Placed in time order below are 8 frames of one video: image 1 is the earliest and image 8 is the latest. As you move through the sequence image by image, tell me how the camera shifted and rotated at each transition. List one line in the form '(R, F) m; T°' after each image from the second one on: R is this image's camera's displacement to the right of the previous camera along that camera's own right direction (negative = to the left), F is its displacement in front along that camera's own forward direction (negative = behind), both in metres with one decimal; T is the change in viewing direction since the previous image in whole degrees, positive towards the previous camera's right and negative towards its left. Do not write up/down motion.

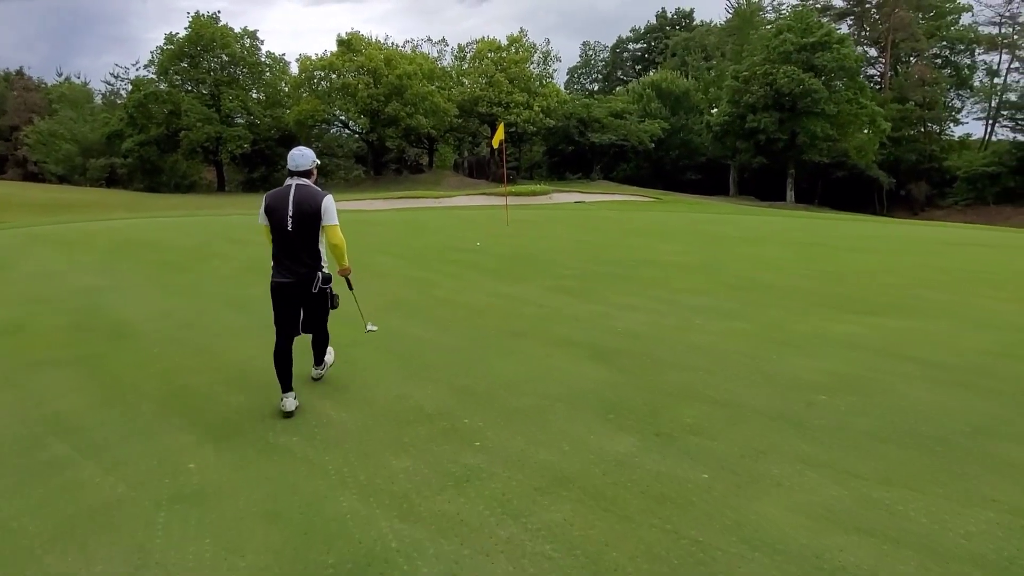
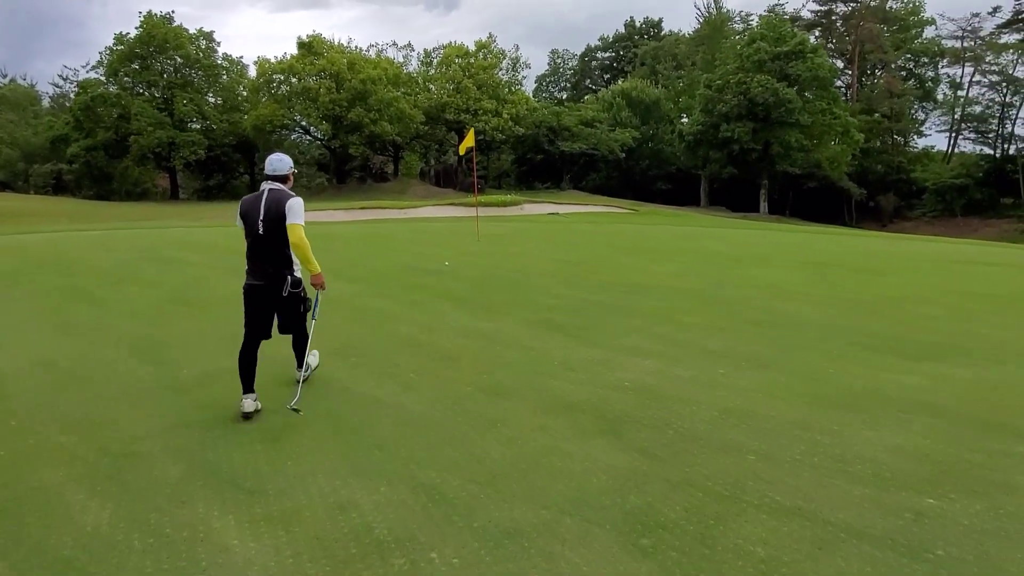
(-0.1, +1.4) m; +3°
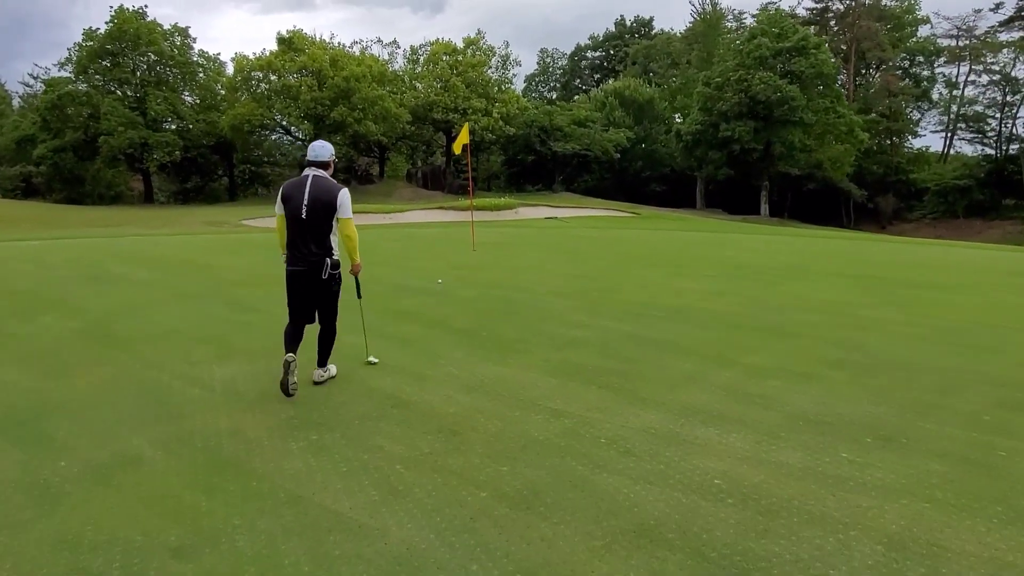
(-0.2, +1.8) m; +1°
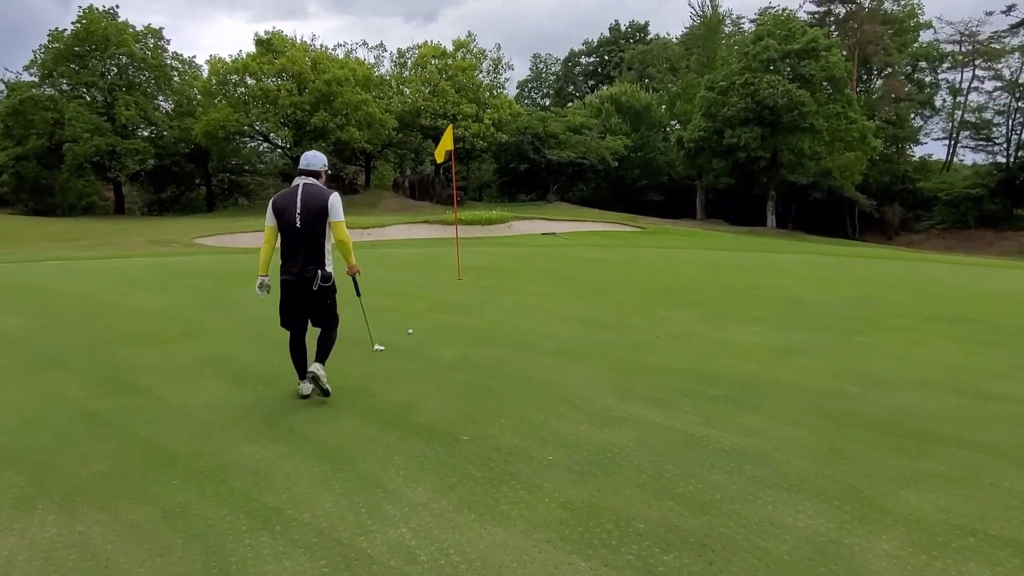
(0.0, +2.3) m; +1°
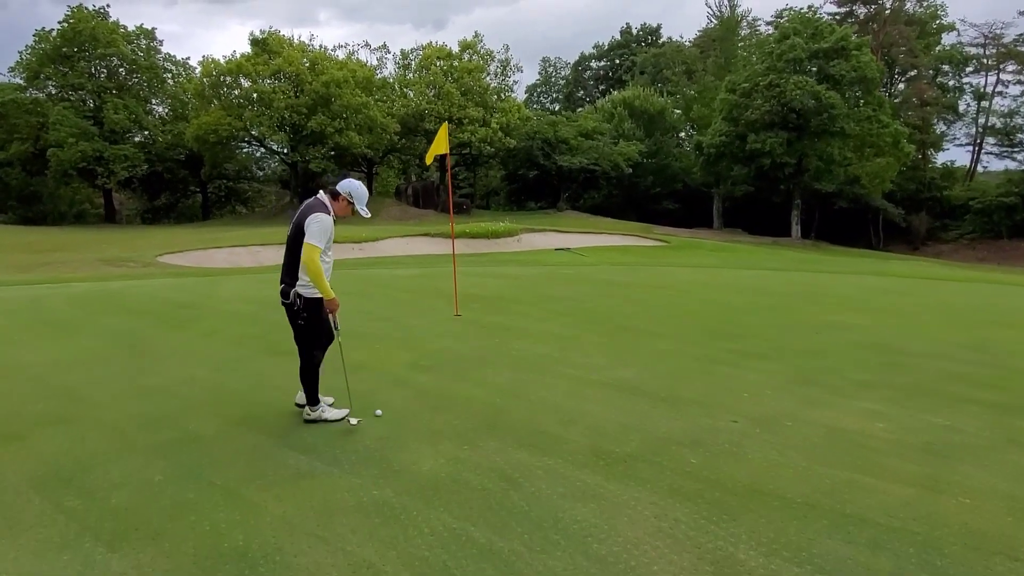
(0.0, +2.2) m; -1°
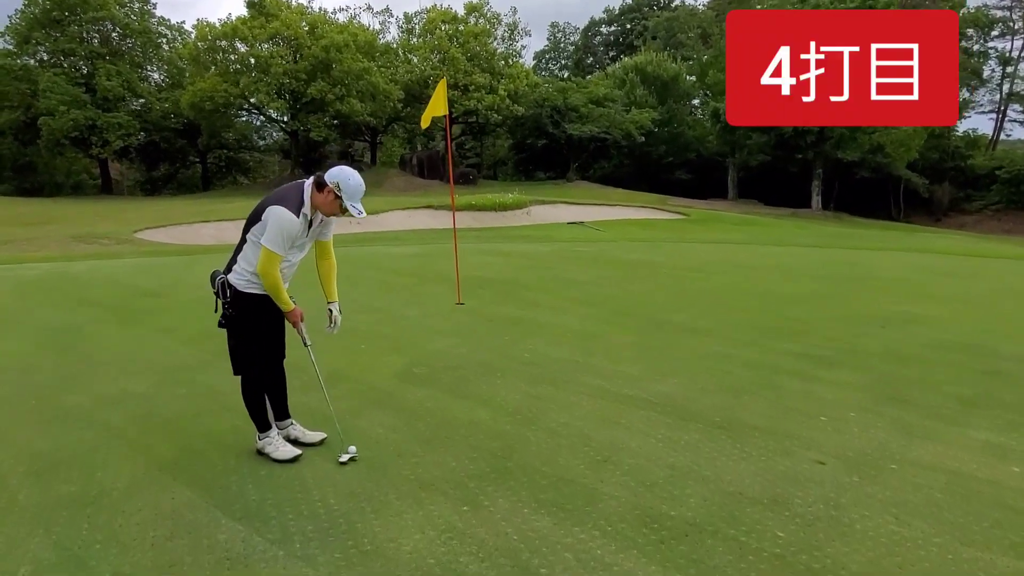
(0.0, +1.2) m; -1°
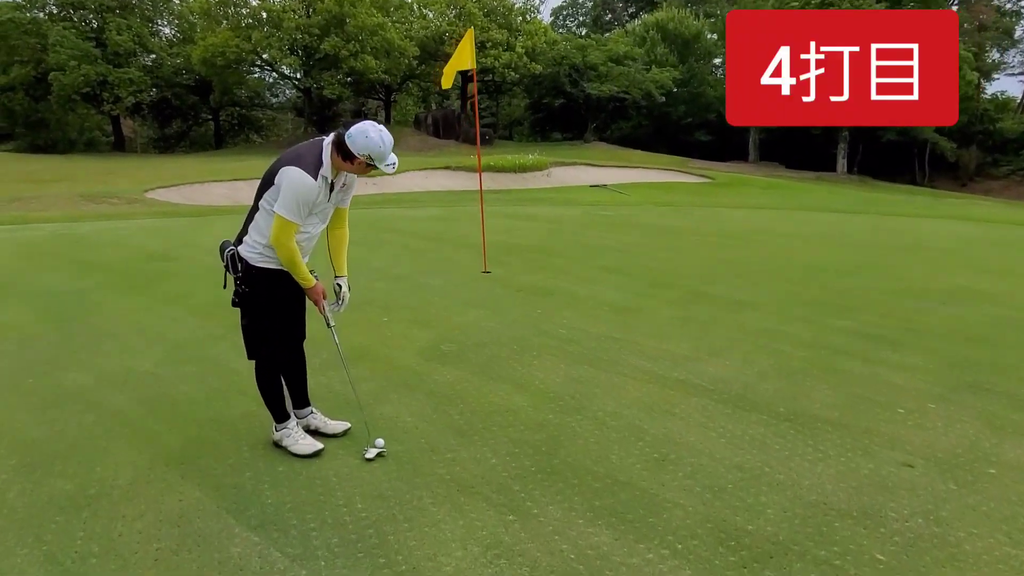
(-0.2, +0.4) m; -1°
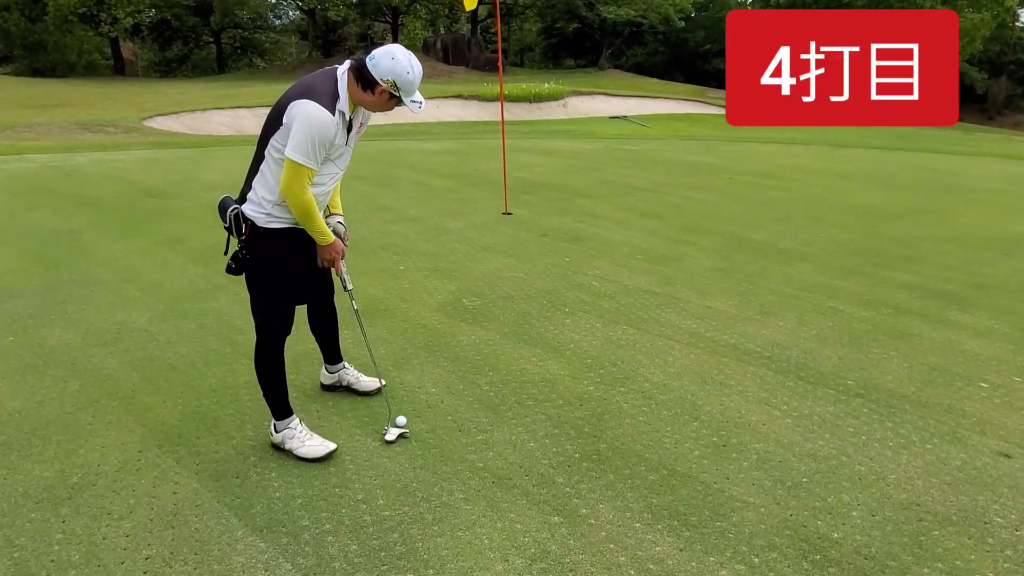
(-0.1, +0.5) m; -1°
